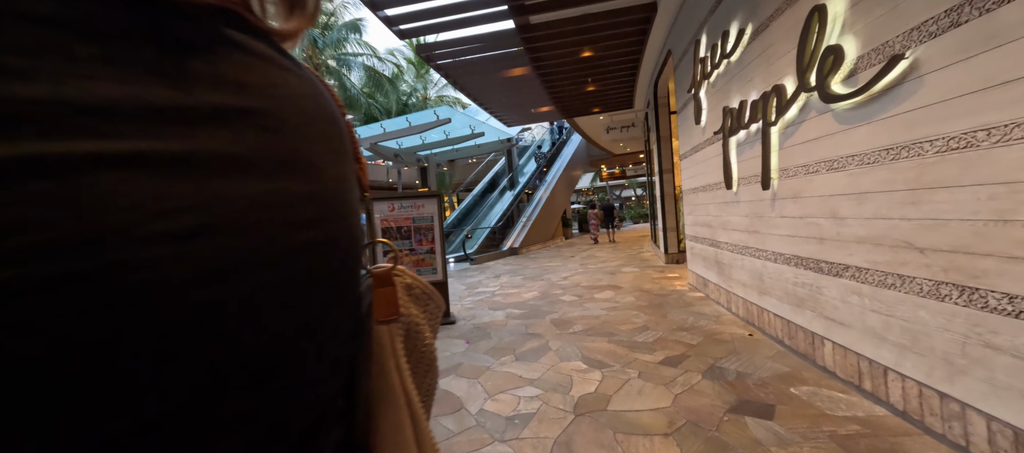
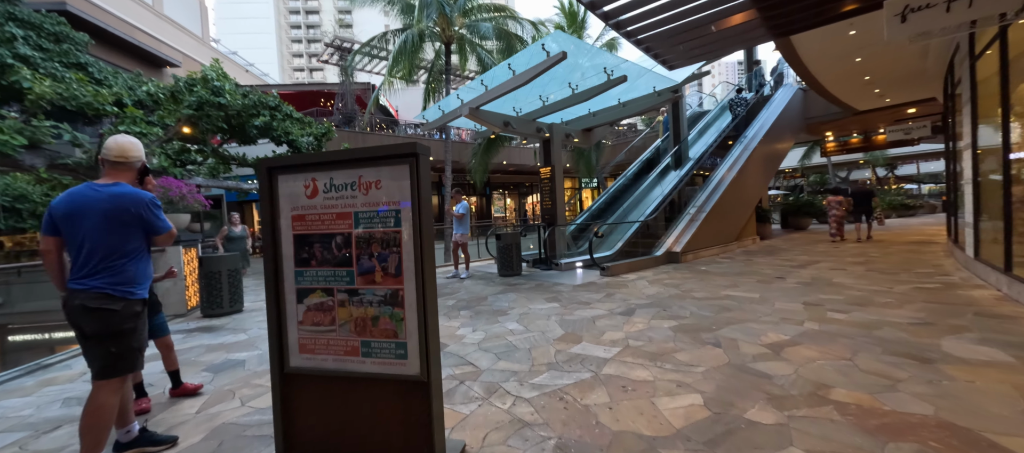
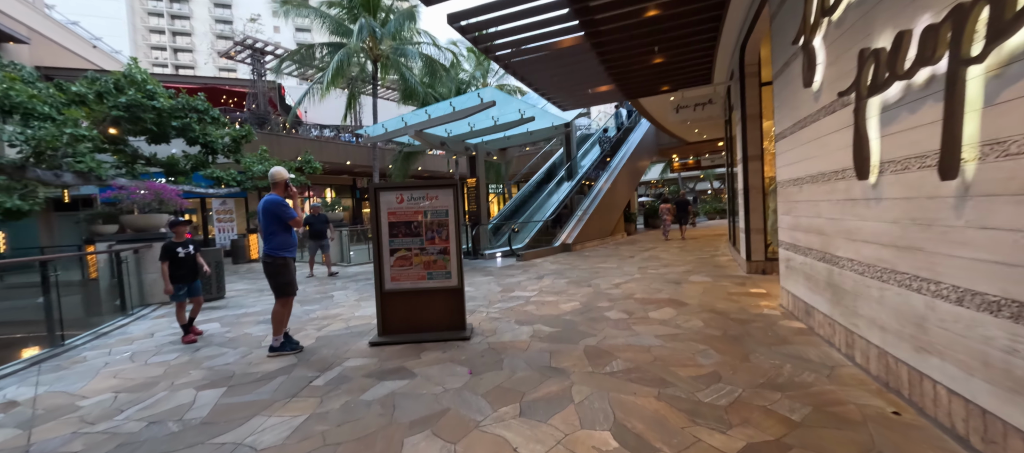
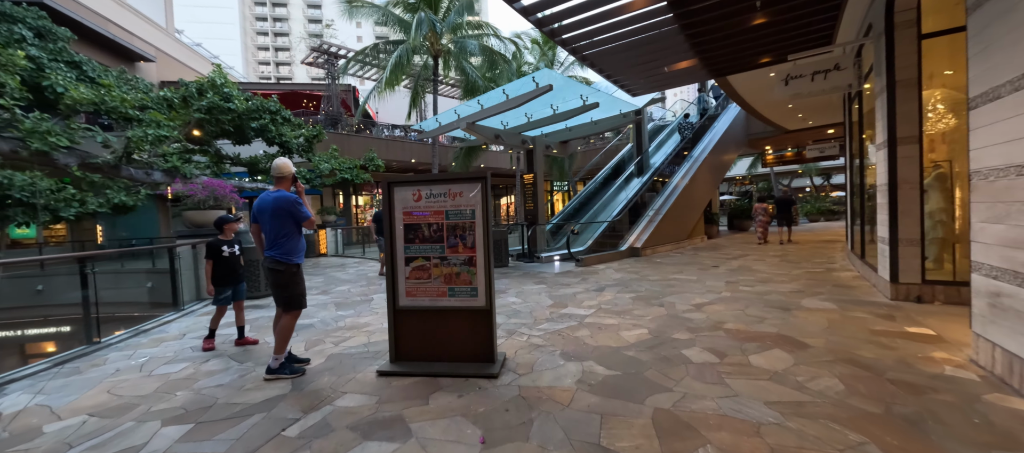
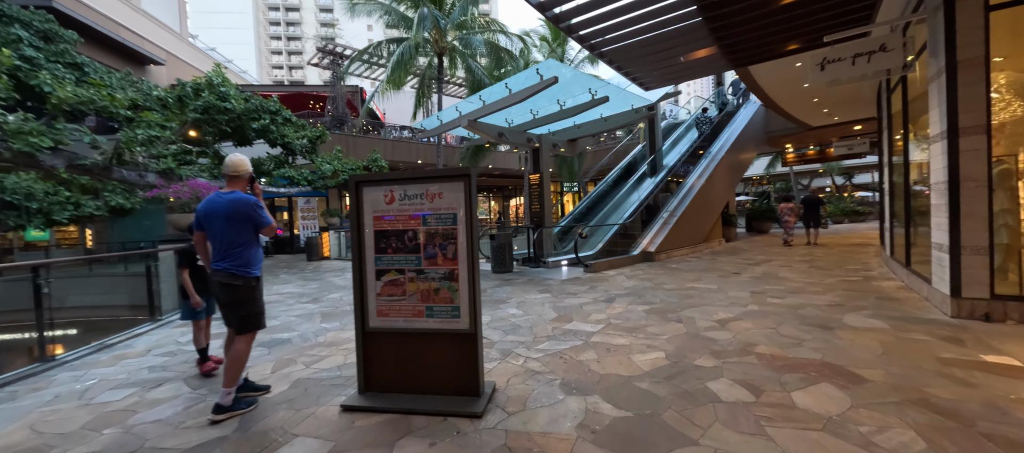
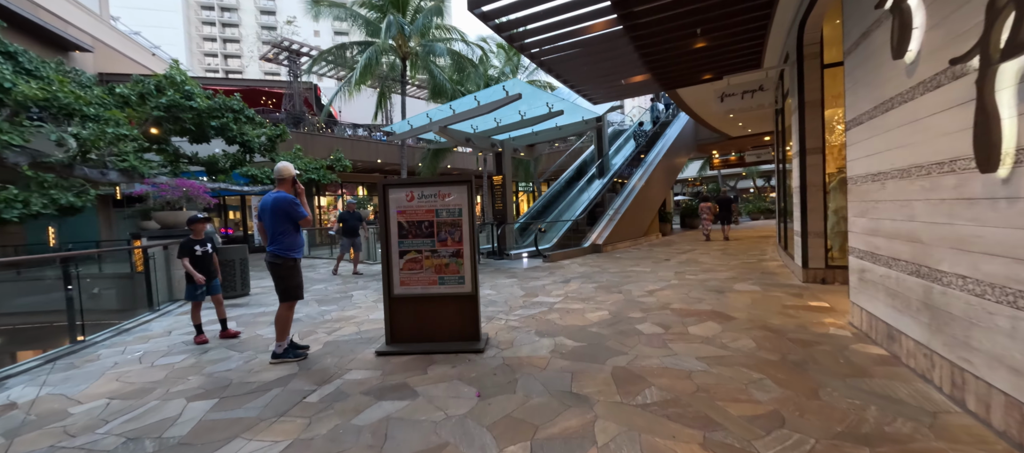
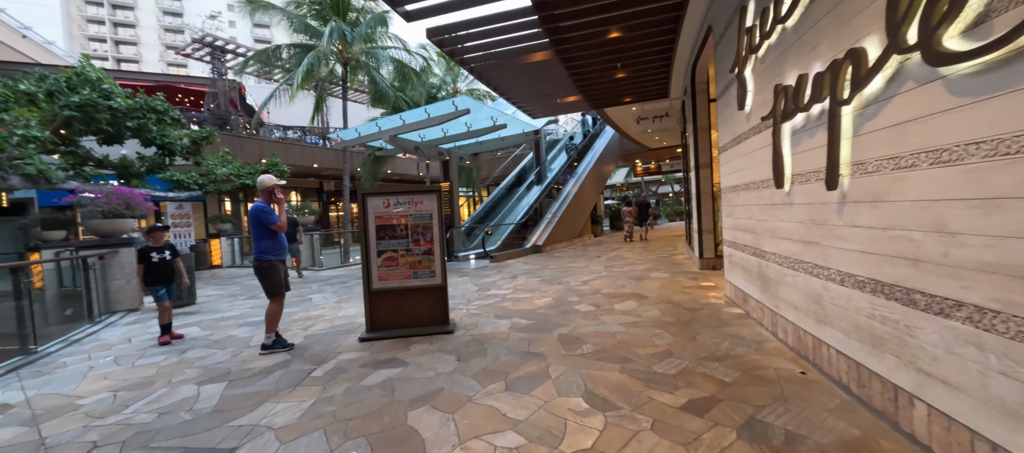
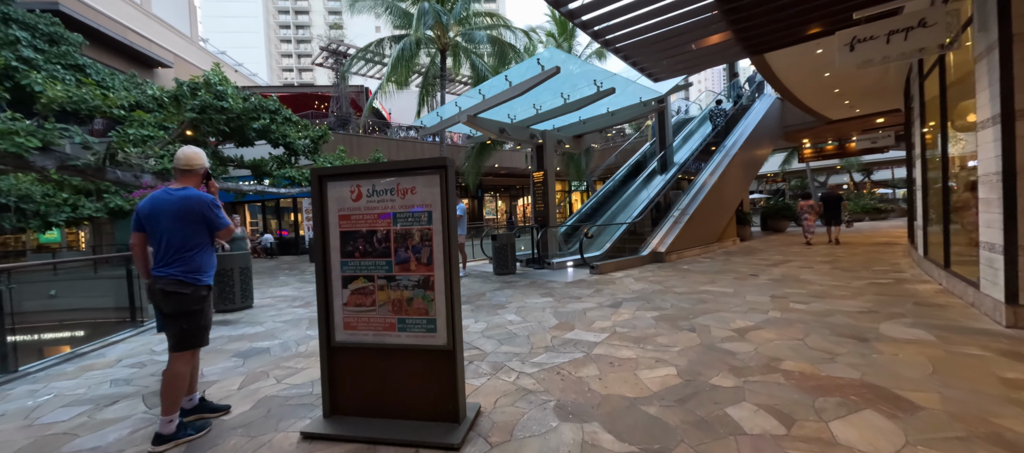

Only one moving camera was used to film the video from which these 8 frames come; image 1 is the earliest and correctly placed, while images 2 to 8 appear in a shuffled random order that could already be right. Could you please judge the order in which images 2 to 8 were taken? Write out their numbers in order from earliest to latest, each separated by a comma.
7, 3, 6, 4, 5, 8, 2
